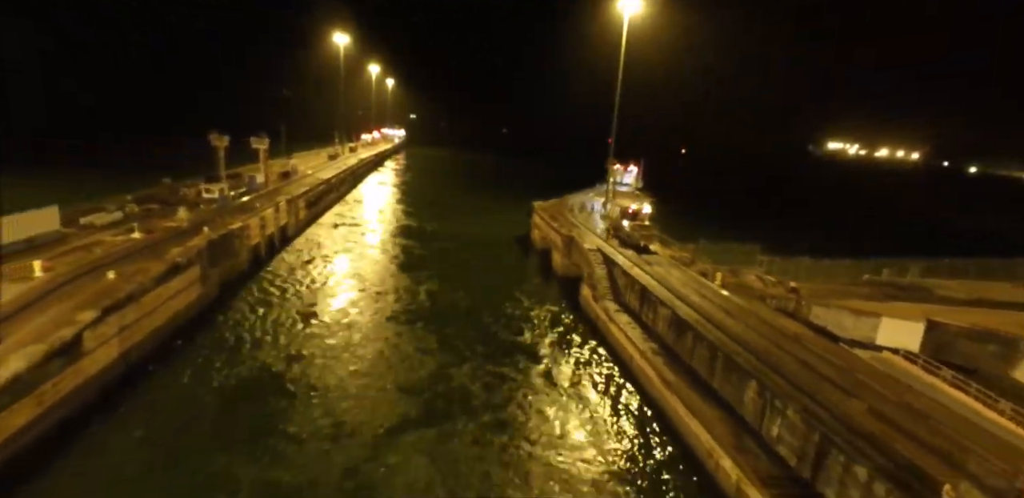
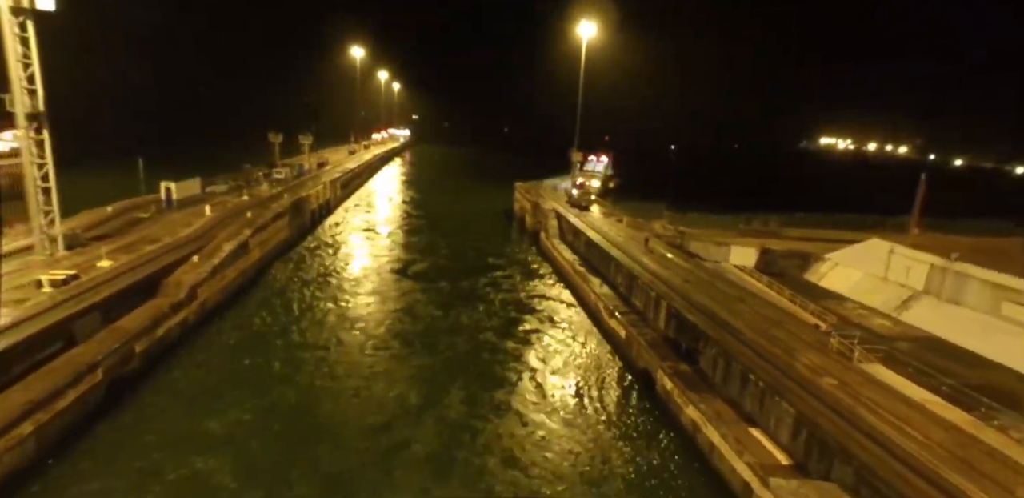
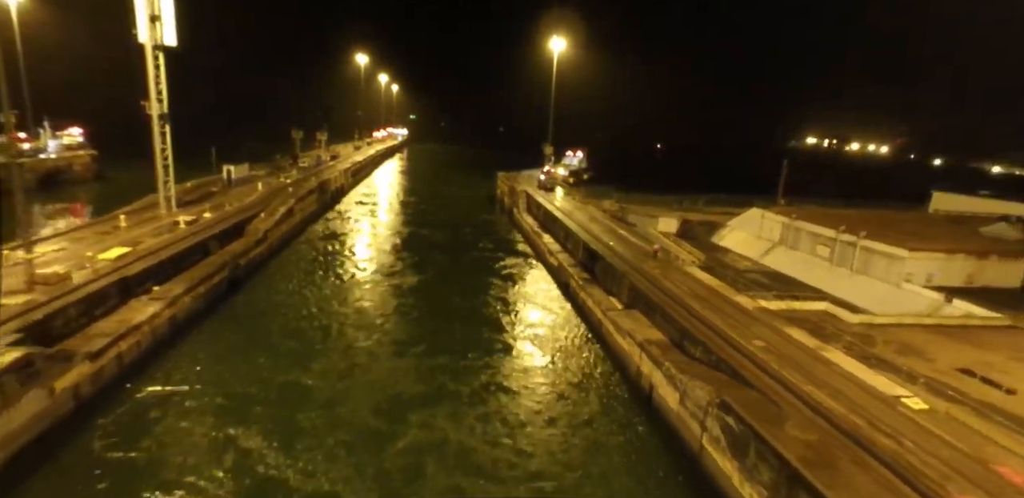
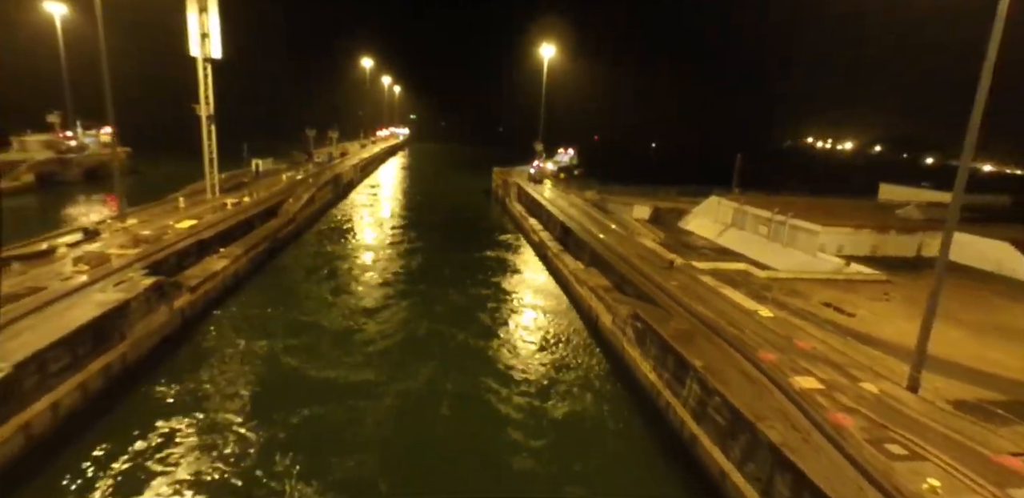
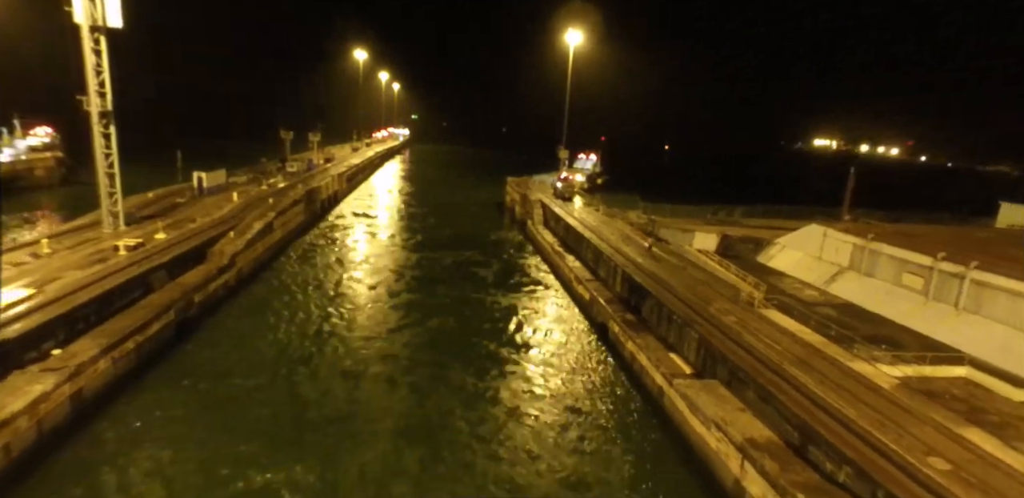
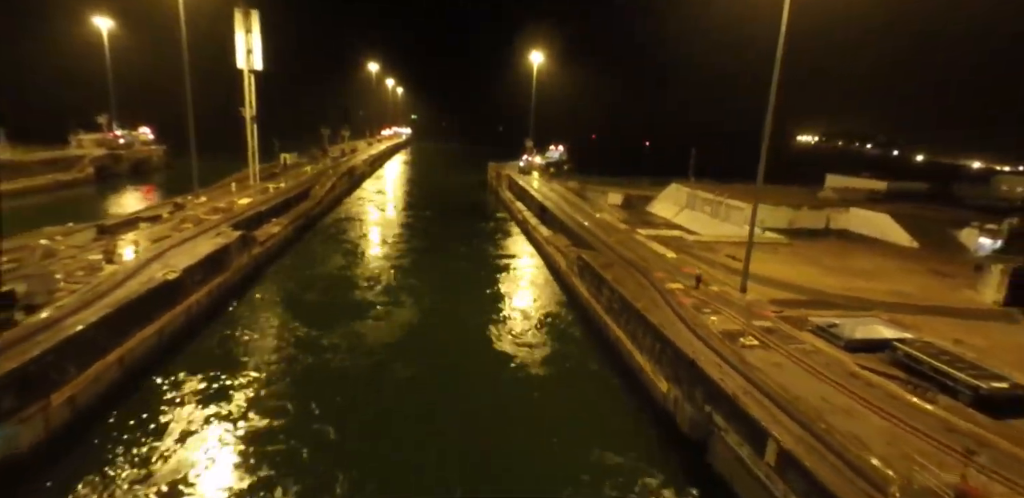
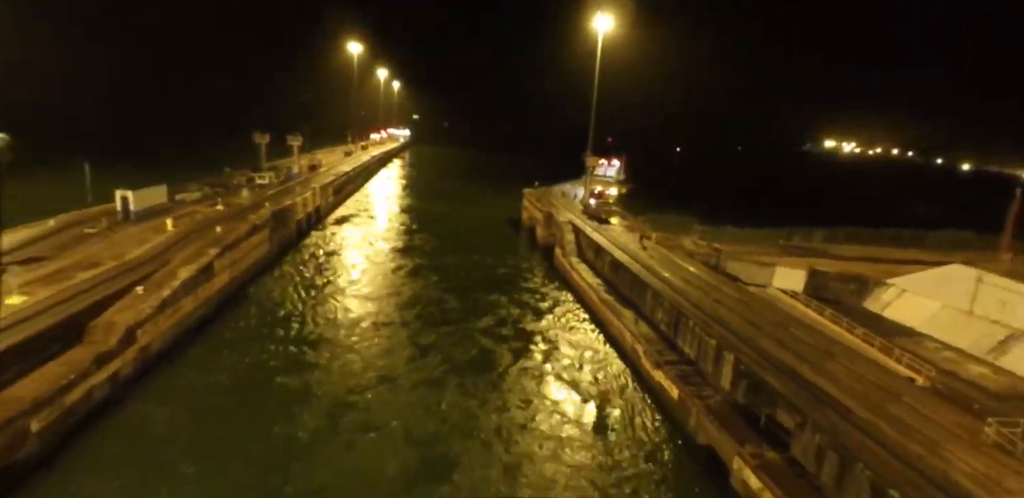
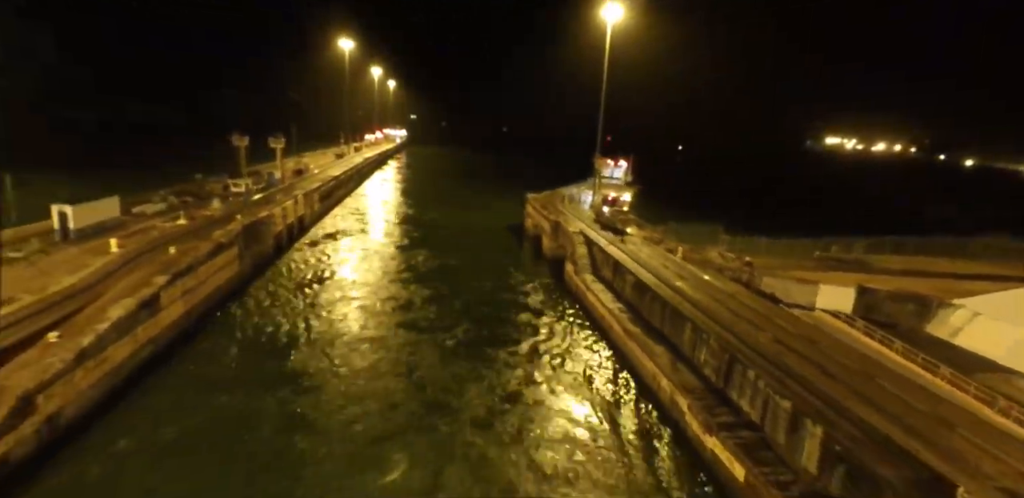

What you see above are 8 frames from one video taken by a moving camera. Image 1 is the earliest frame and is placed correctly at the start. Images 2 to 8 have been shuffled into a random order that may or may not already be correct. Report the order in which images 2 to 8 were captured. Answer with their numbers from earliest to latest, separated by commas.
8, 7, 2, 5, 3, 4, 6
